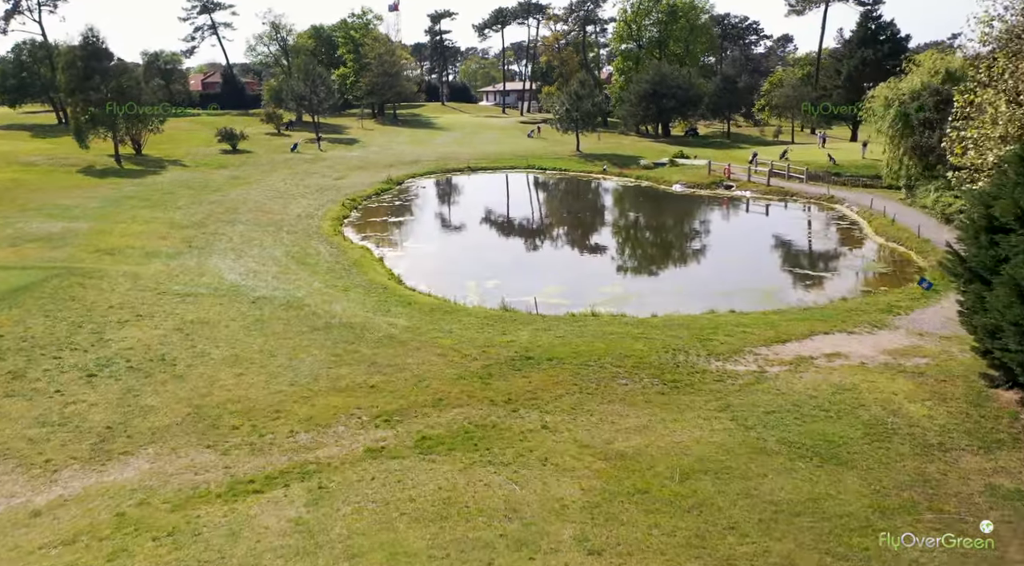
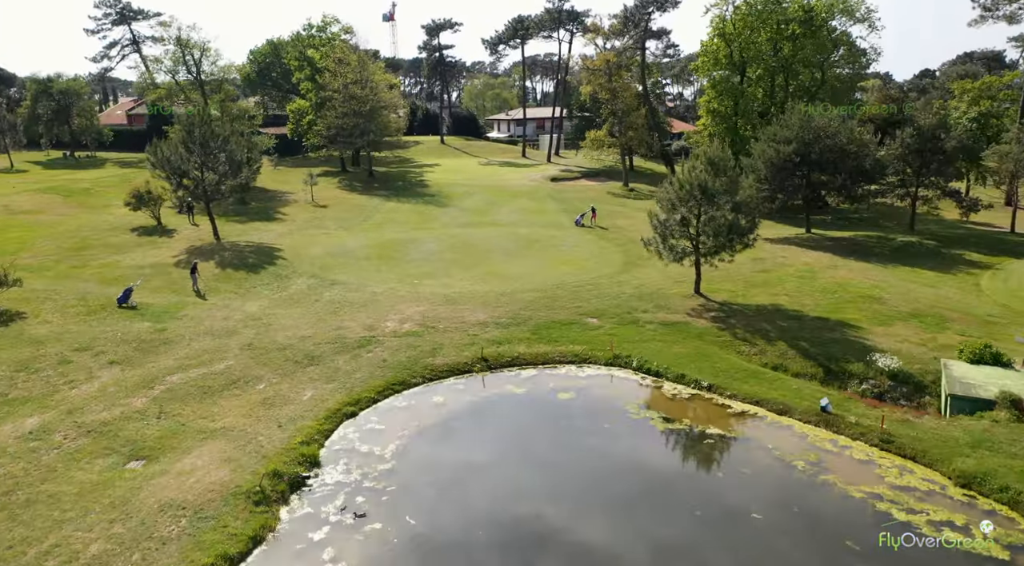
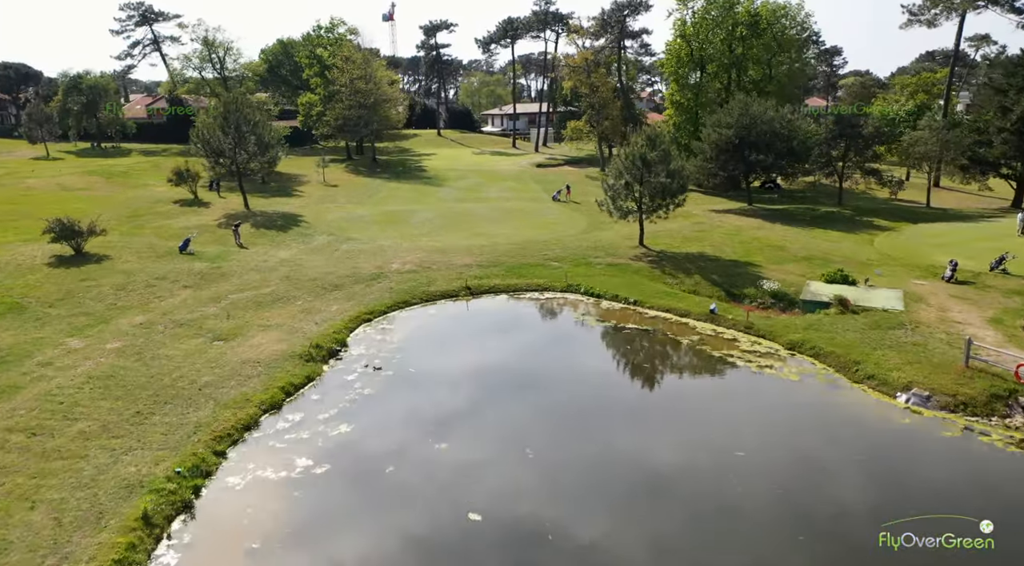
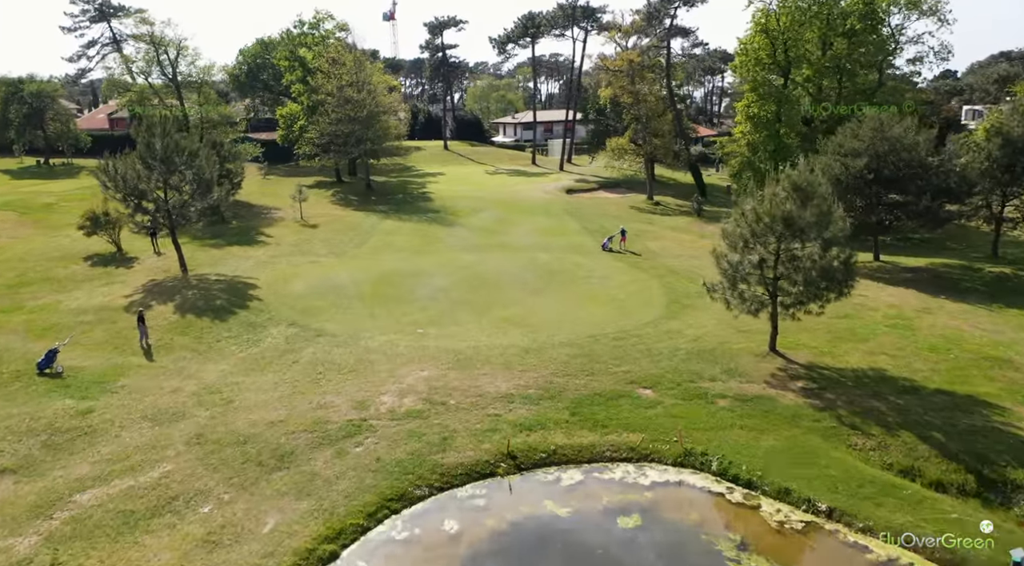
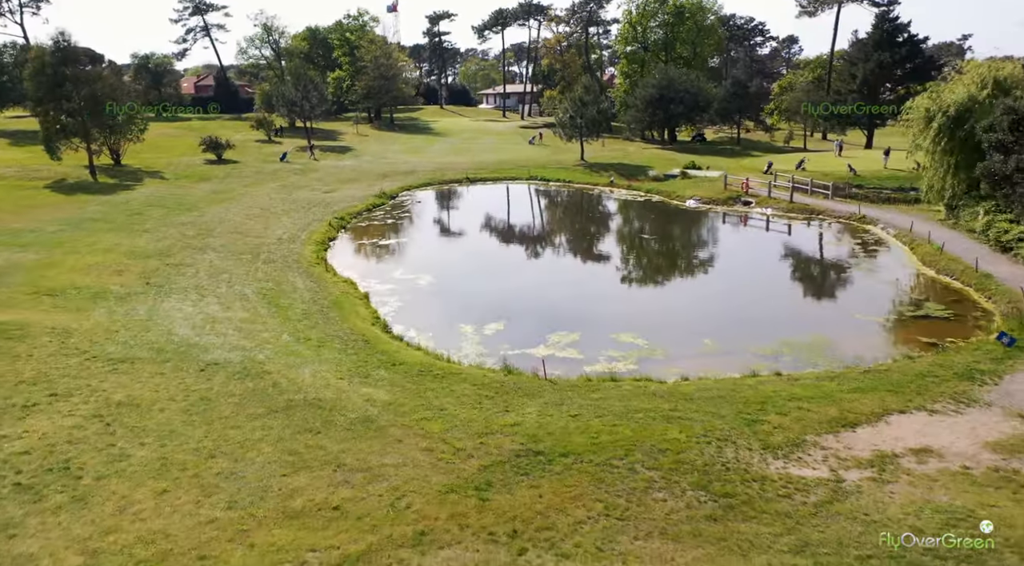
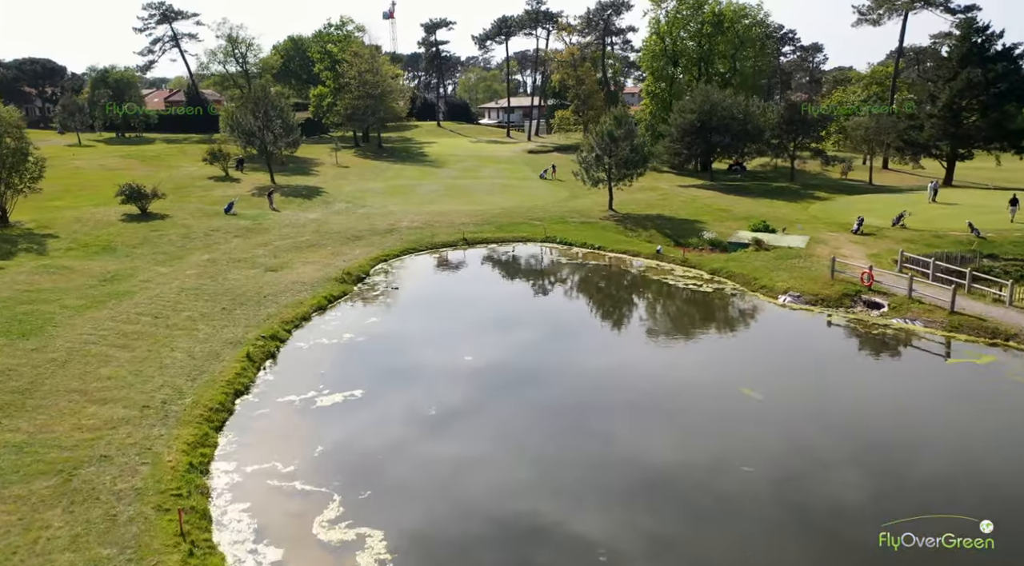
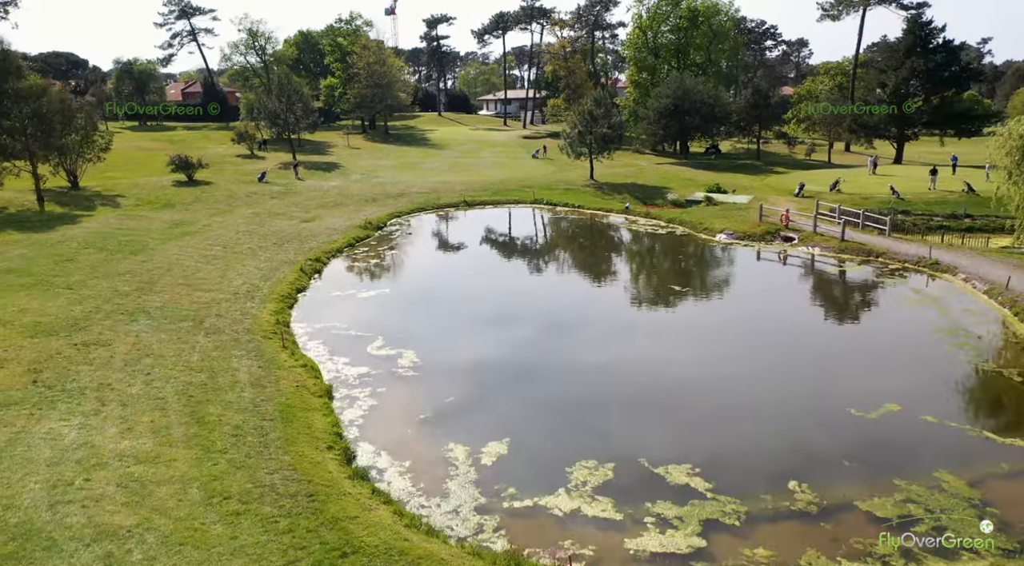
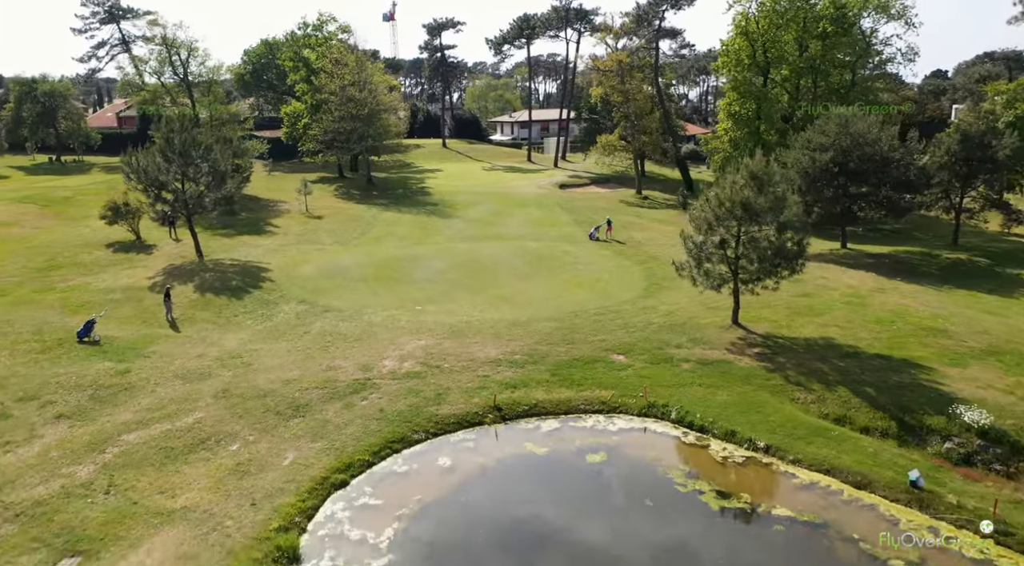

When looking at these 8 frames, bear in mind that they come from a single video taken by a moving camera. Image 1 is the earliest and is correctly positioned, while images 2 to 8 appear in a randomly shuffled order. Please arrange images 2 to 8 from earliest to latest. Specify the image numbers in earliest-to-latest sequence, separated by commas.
5, 7, 6, 3, 2, 8, 4
